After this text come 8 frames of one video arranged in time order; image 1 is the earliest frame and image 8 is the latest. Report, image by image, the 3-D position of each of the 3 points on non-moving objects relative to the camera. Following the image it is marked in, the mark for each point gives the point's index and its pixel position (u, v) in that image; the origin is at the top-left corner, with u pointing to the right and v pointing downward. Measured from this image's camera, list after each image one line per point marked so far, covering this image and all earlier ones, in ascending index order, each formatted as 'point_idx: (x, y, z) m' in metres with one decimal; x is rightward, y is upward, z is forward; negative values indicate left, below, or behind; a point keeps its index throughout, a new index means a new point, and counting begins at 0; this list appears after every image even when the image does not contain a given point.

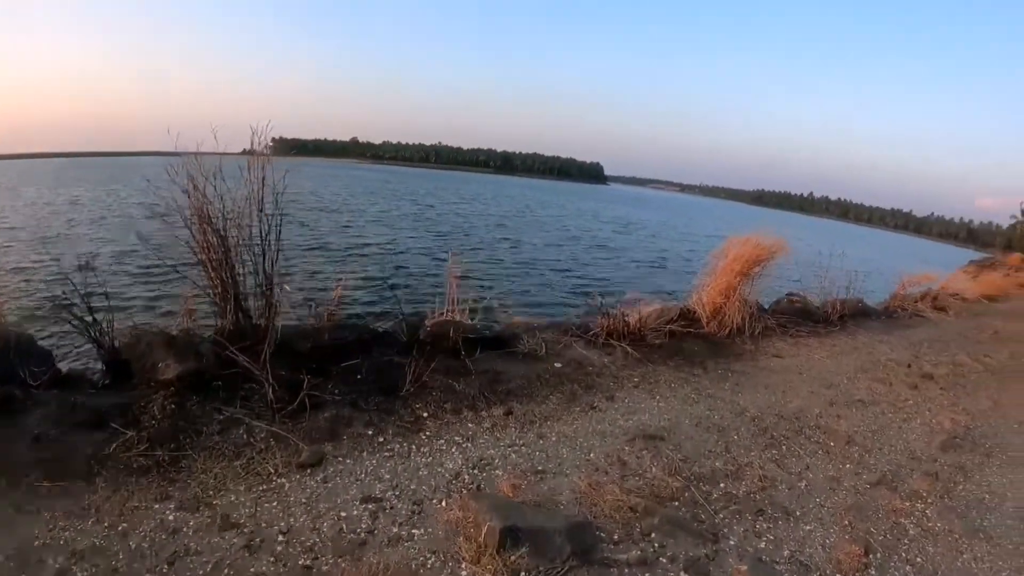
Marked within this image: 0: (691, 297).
0: (+2.3, -0.1, +8.0) m
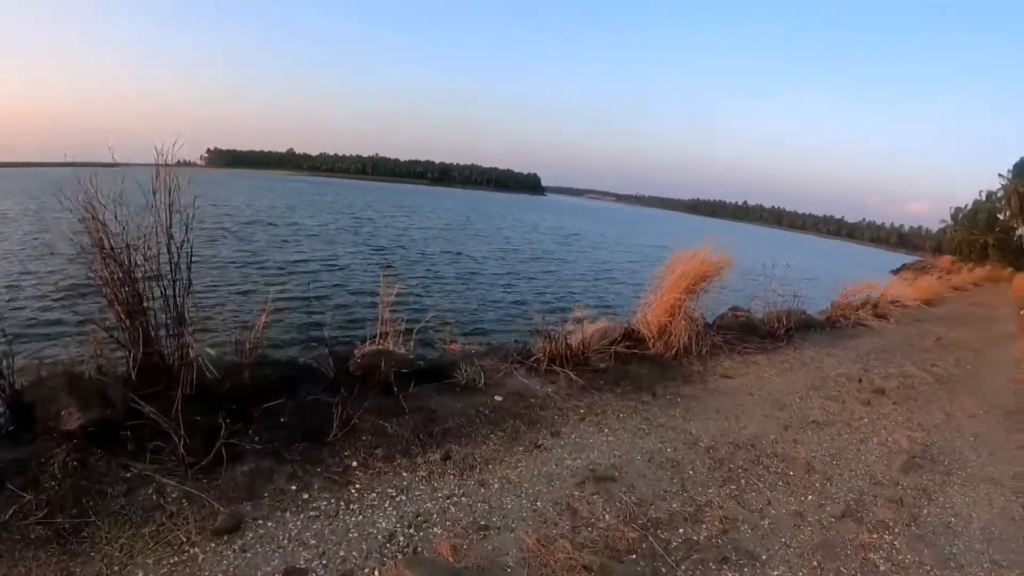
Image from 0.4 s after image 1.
0: (+1.6, -0.4, +7.7) m
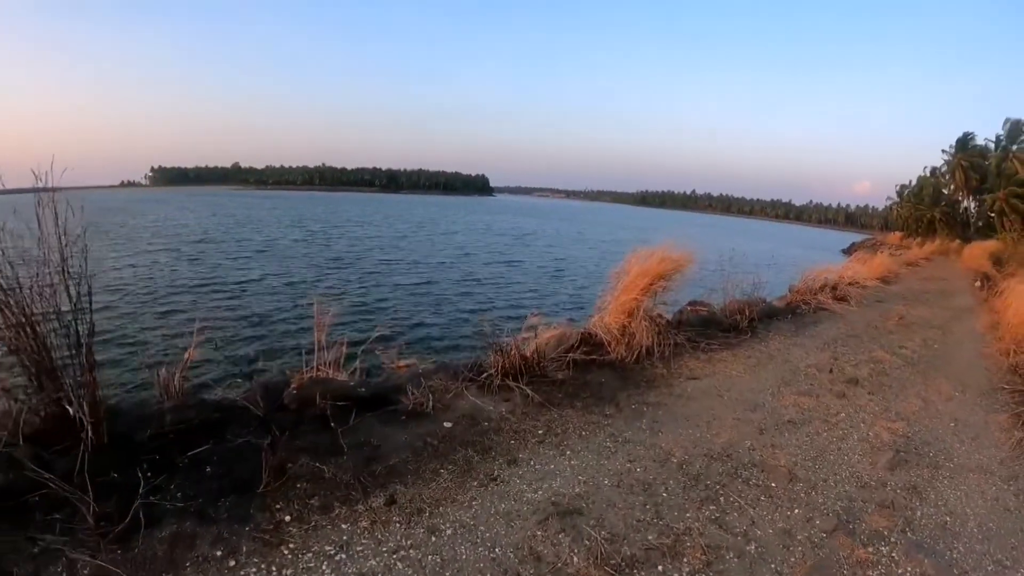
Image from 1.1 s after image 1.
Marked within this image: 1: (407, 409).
0: (+1.0, -0.4, +7.2) m
1: (-1.0, -1.2, +5.2) m
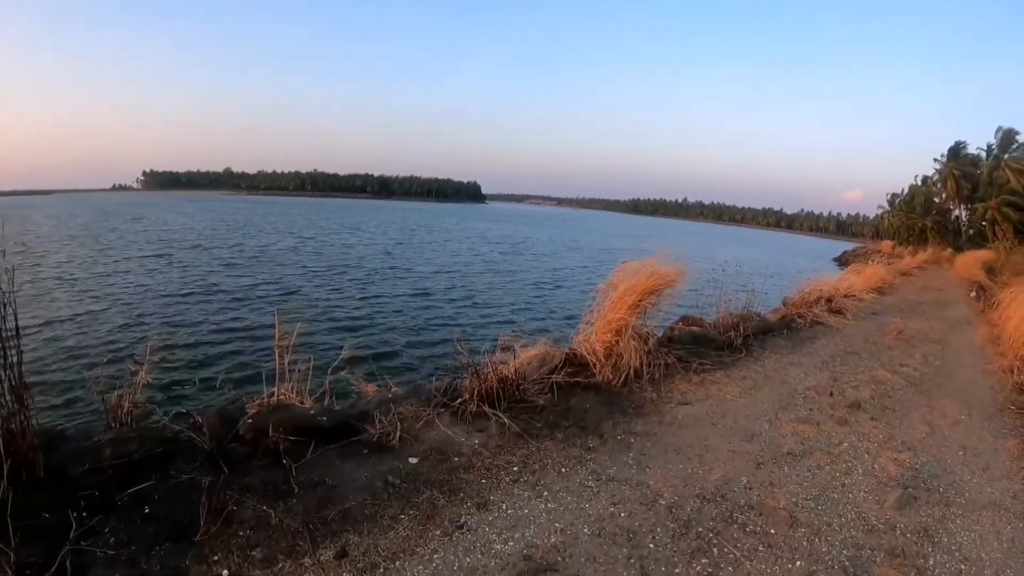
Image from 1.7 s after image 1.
0: (+0.8, -0.6, +6.8) m
1: (-1.2, -1.3, +4.8) m
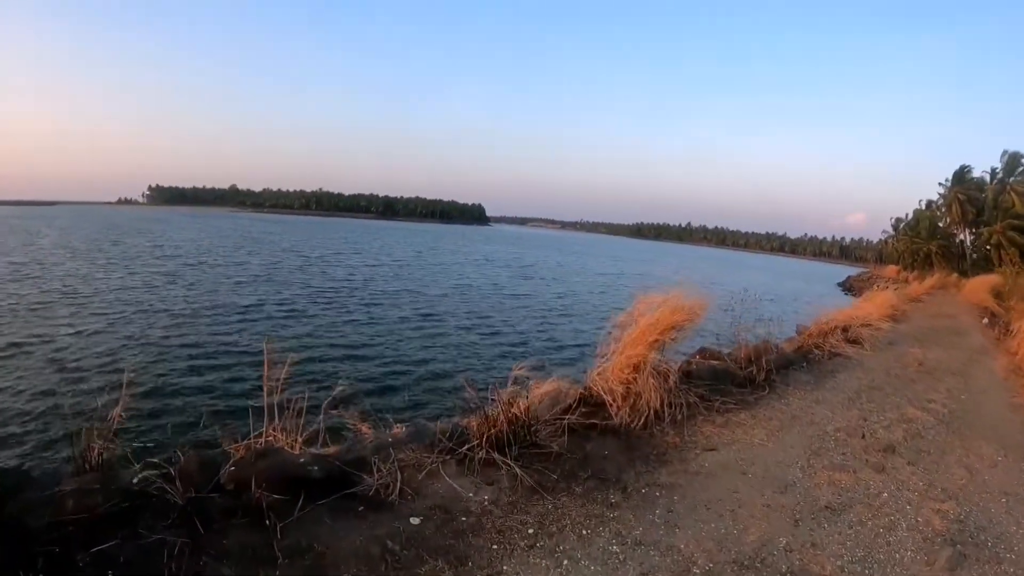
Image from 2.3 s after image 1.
0: (+0.9, -1.0, +6.4) m
1: (-1.1, -1.6, +4.4) m
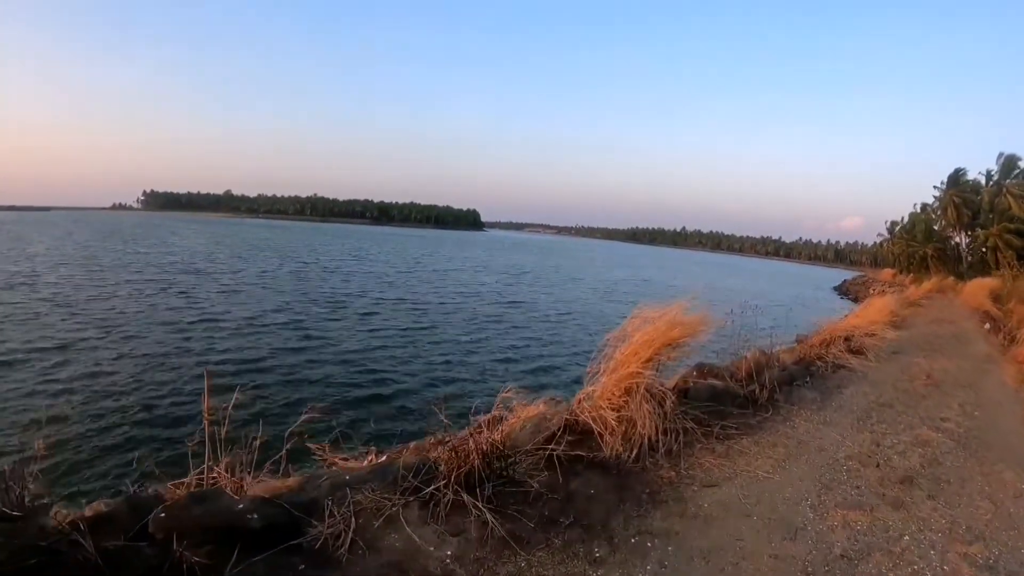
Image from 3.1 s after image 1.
0: (+0.7, -1.1, +5.8) m
1: (-1.3, -1.8, +3.8) m
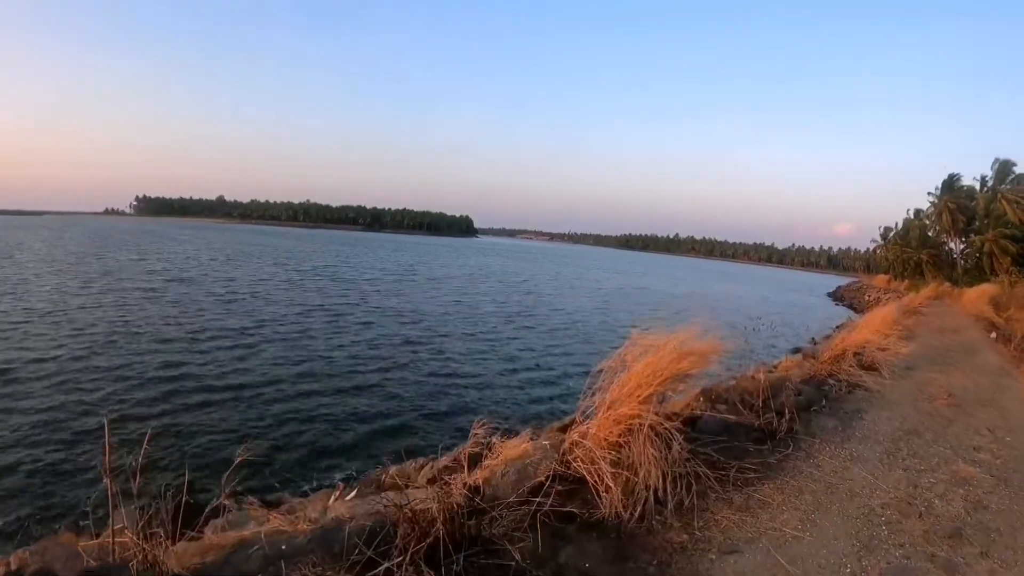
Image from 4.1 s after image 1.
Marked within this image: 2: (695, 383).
0: (+0.5, -1.3, +4.9) m
1: (-1.5, -1.9, +2.9) m
2: (+1.8, -0.9, +5.6) m
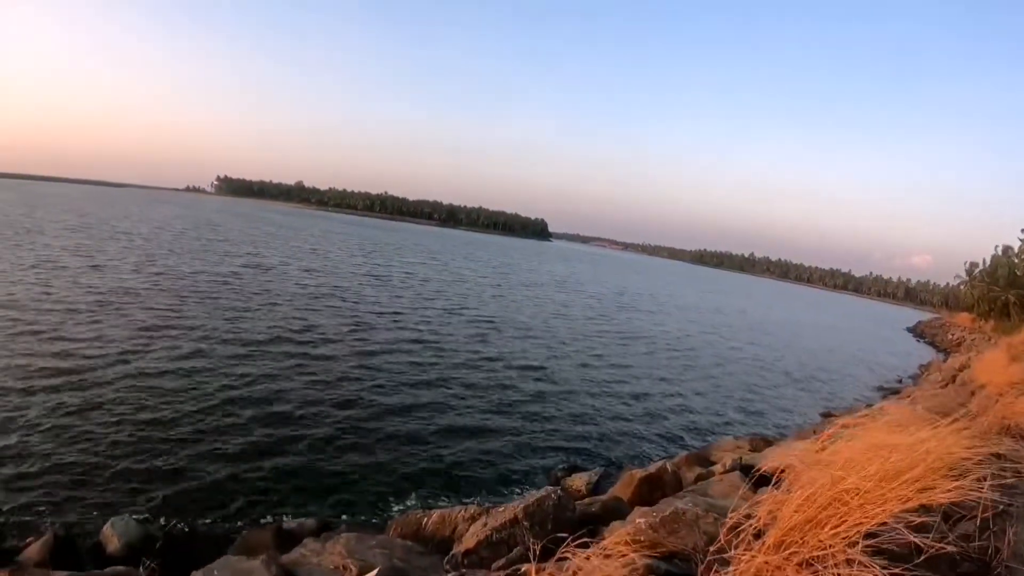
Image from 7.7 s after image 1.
0: (+1.1, -1.5, +3.1) m
1: (-1.1, -2.0, +1.3) m
2: (+2.5, -1.3, +3.7) m
